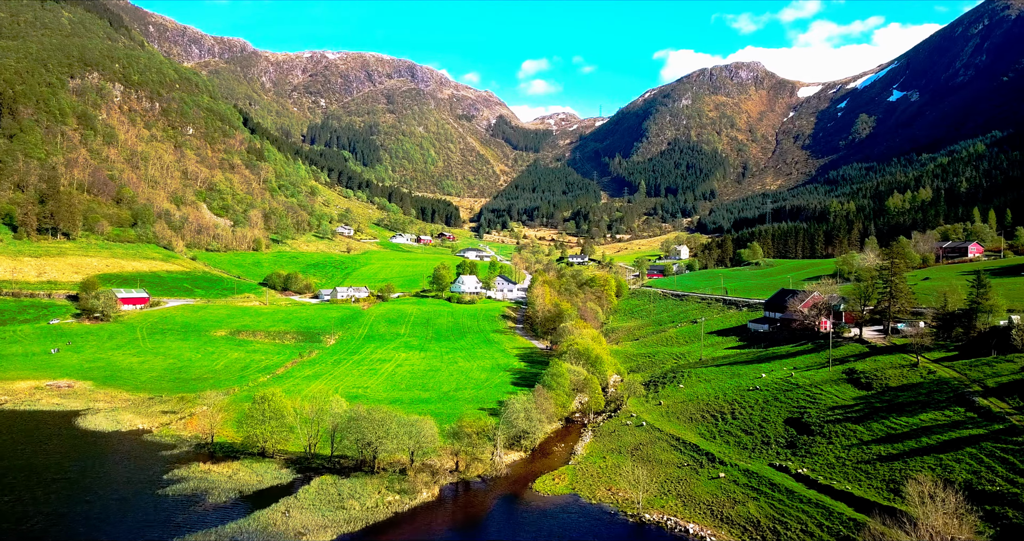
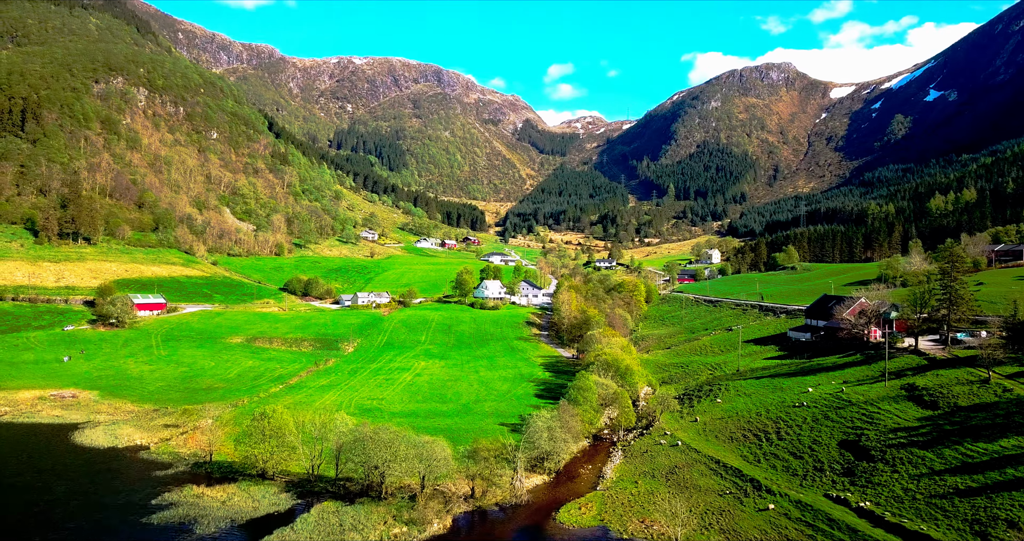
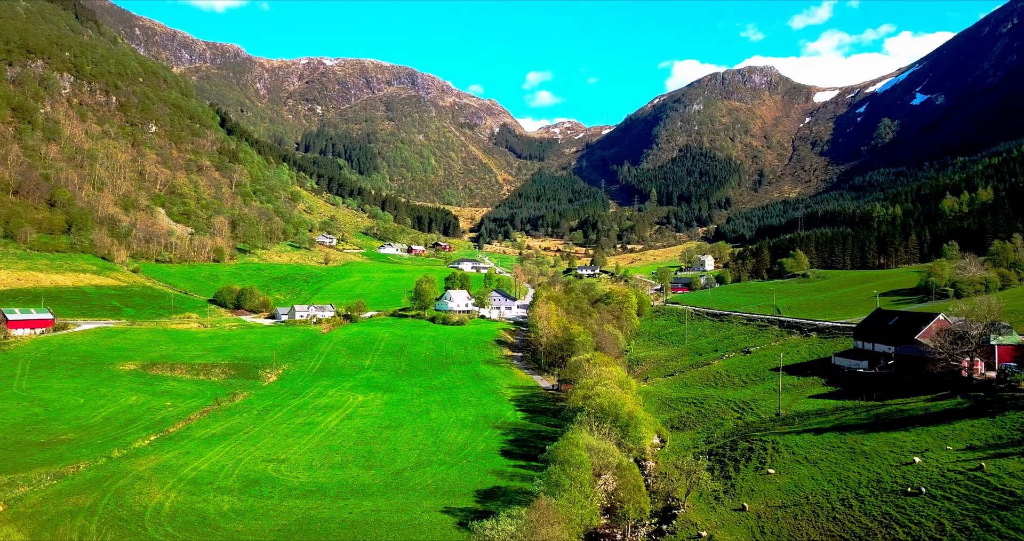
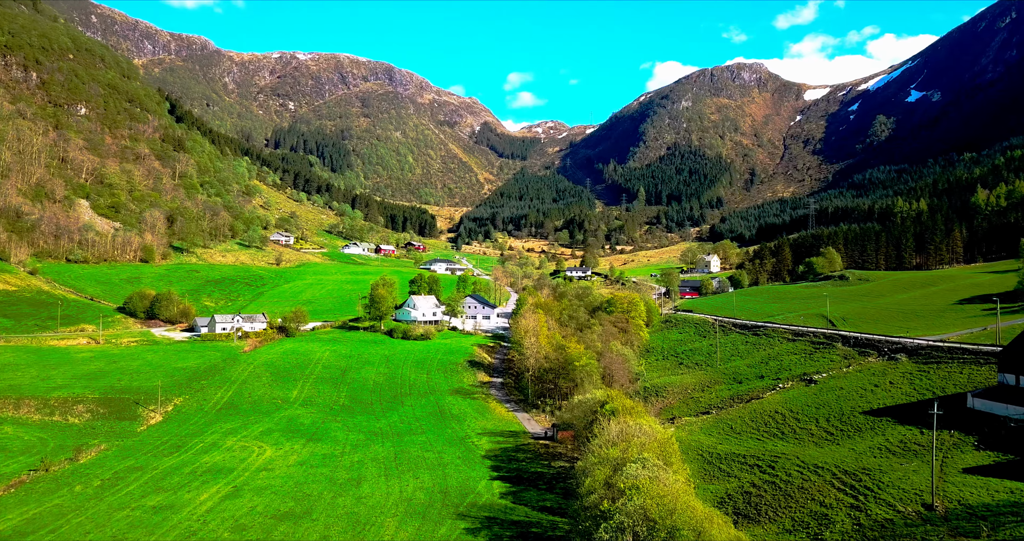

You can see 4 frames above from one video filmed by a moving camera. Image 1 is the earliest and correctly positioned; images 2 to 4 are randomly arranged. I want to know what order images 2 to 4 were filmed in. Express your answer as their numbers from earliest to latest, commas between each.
2, 3, 4
